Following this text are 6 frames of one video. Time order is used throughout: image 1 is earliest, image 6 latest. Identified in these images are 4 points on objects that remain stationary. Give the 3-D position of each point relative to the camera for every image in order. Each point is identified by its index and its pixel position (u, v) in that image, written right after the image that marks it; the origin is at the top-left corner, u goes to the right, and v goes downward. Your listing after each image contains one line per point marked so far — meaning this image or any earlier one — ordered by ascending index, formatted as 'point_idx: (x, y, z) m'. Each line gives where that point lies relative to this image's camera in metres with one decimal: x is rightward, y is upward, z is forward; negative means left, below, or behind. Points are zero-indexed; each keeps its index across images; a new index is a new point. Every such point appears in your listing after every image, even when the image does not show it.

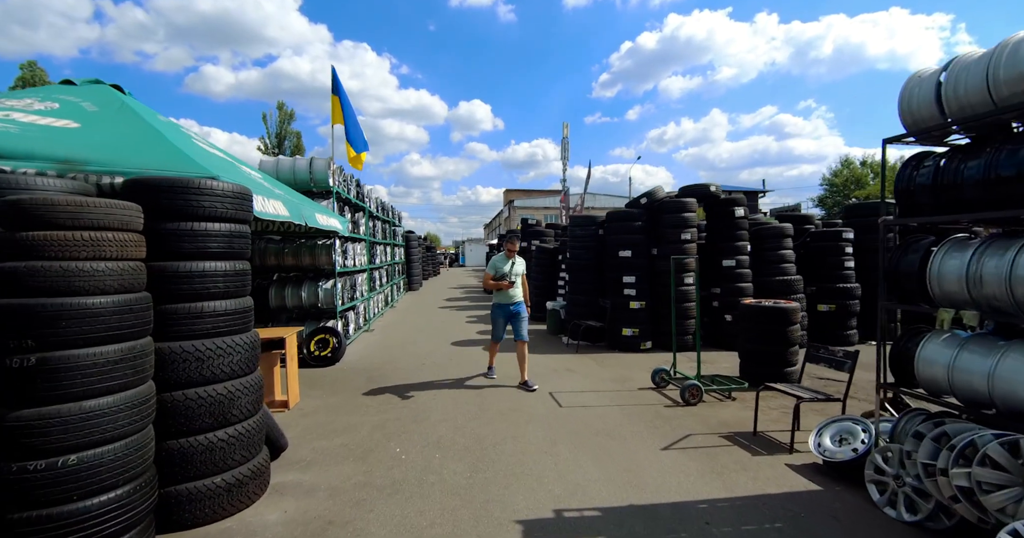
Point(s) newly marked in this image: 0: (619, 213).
0: (+2.2, +1.1, +9.0) m
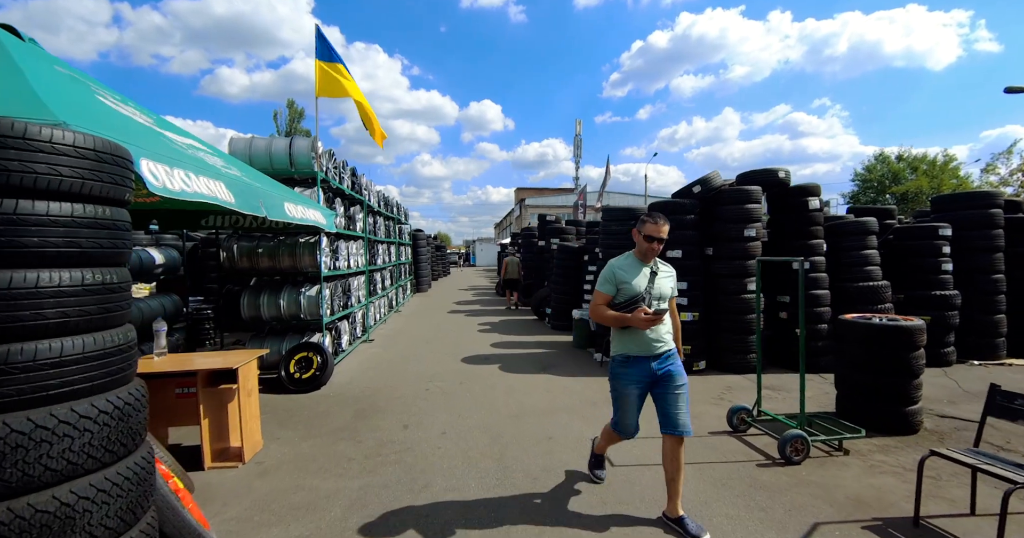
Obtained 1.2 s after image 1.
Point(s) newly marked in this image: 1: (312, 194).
0: (+2.6, +1.1, +7.4) m
1: (-3.1, +1.2, +6.8) m
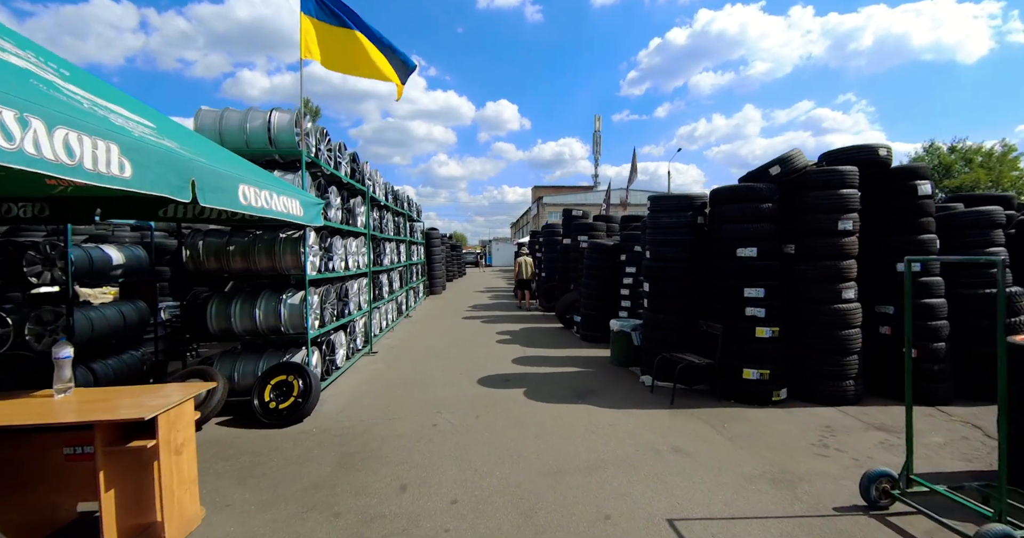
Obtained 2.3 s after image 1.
0: (+2.9, +1.0, +5.9) m
1: (-2.7, +1.1, +5.5) m
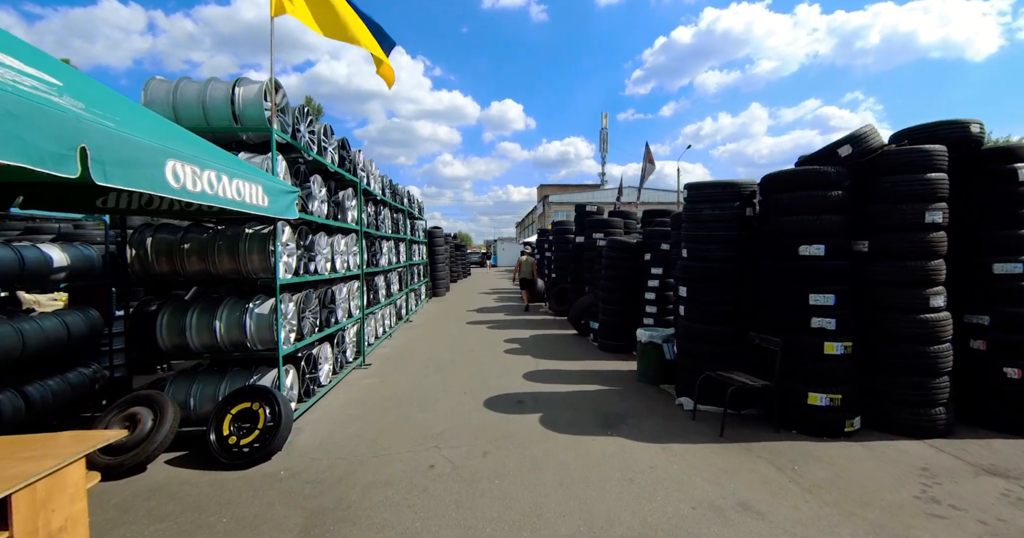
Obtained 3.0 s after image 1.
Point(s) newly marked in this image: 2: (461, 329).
0: (+3.1, +1.0, +4.9) m
1: (-2.5, +1.1, +4.6) m
2: (-1.3, -1.5, +11.3) m
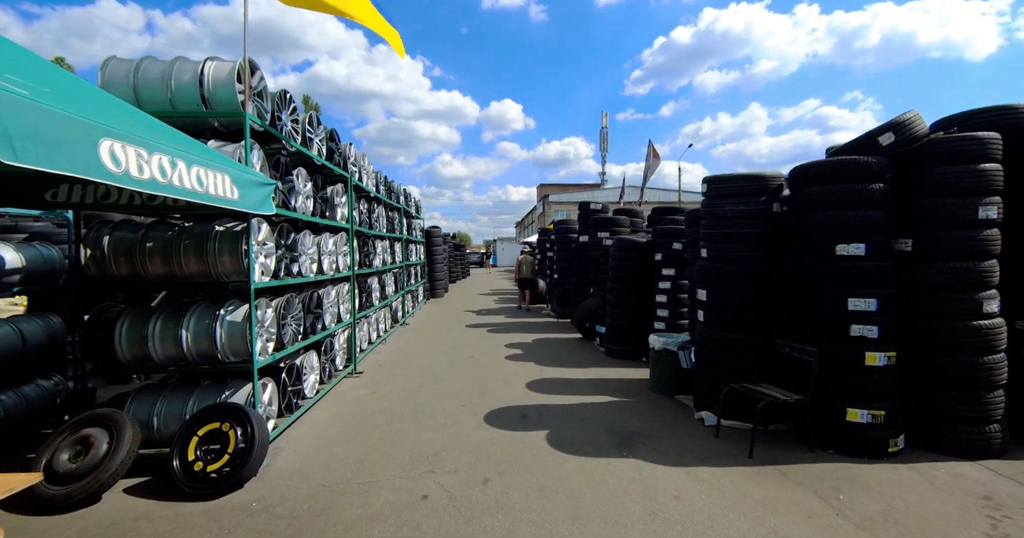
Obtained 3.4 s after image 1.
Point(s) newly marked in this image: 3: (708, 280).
0: (+3.1, +1.0, +4.4) m
1: (-2.5, +1.1, +4.1) m
2: (-1.3, -1.5, +10.8) m
3: (+2.2, -0.1, +5.0) m
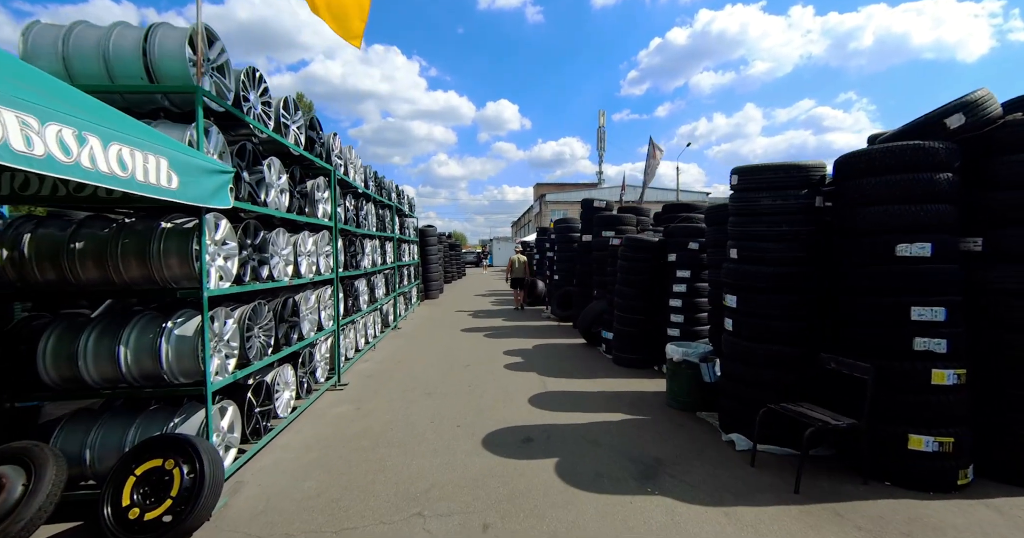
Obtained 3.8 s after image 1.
0: (+3.2, +1.0, +3.7) m
1: (-2.5, +1.1, +3.4) m
2: (-1.3, -1.5, +10.1) m
3: (+2.2, -0.1, +4.4) m
